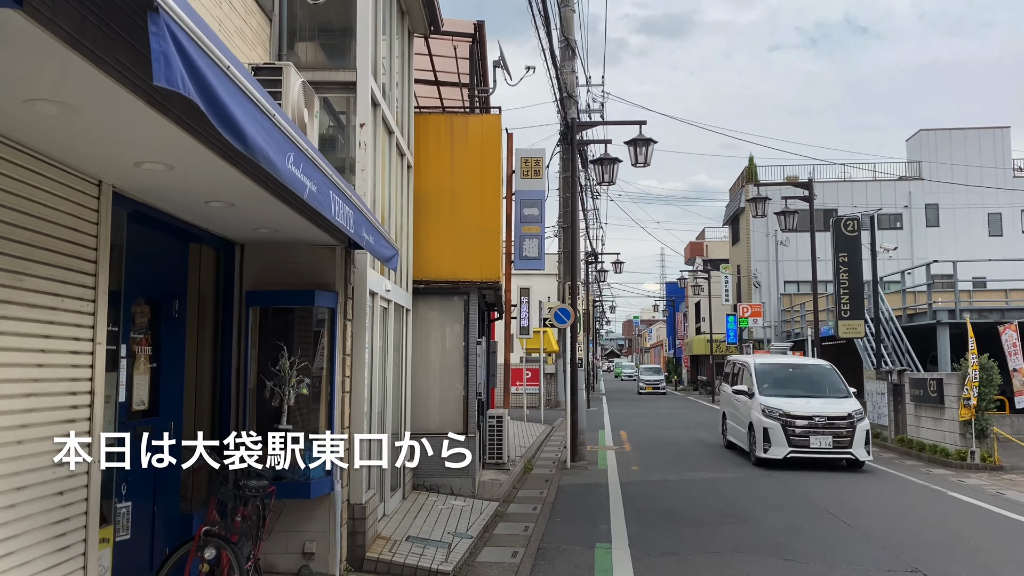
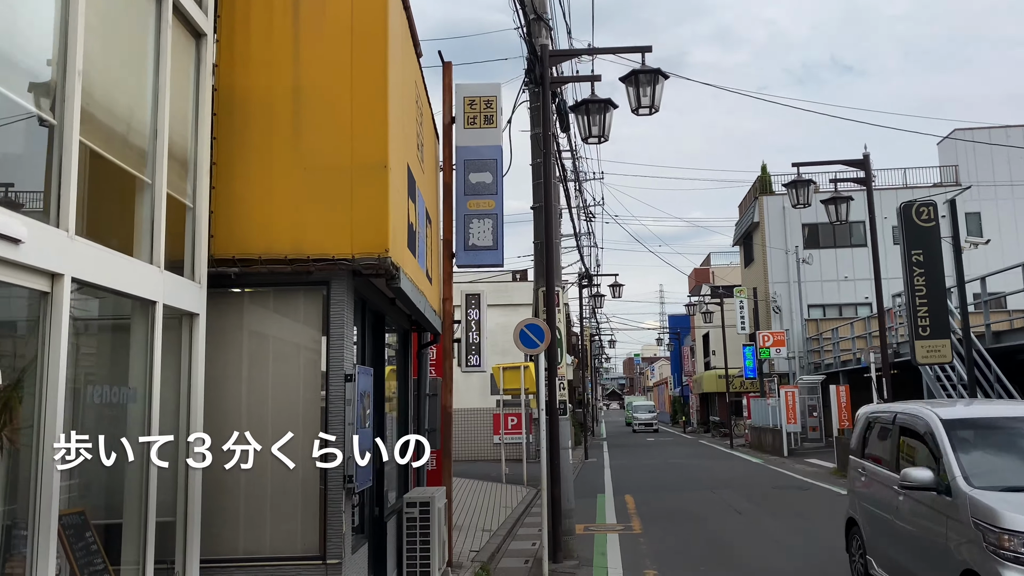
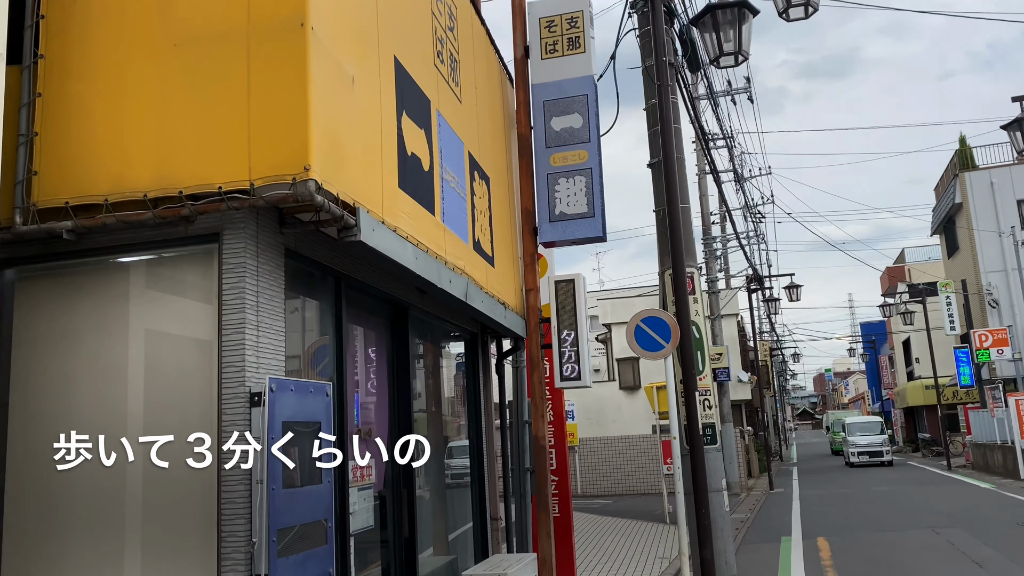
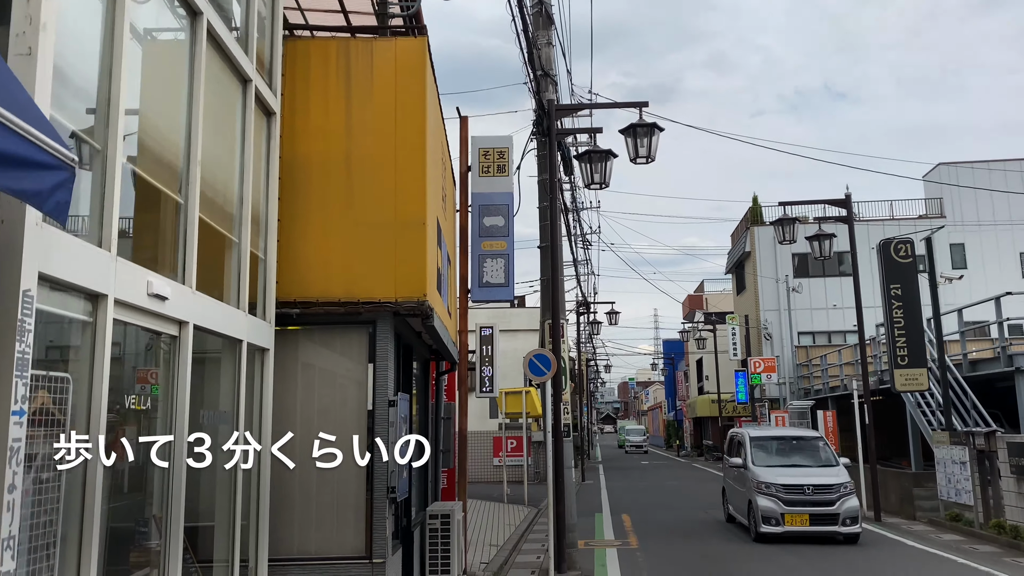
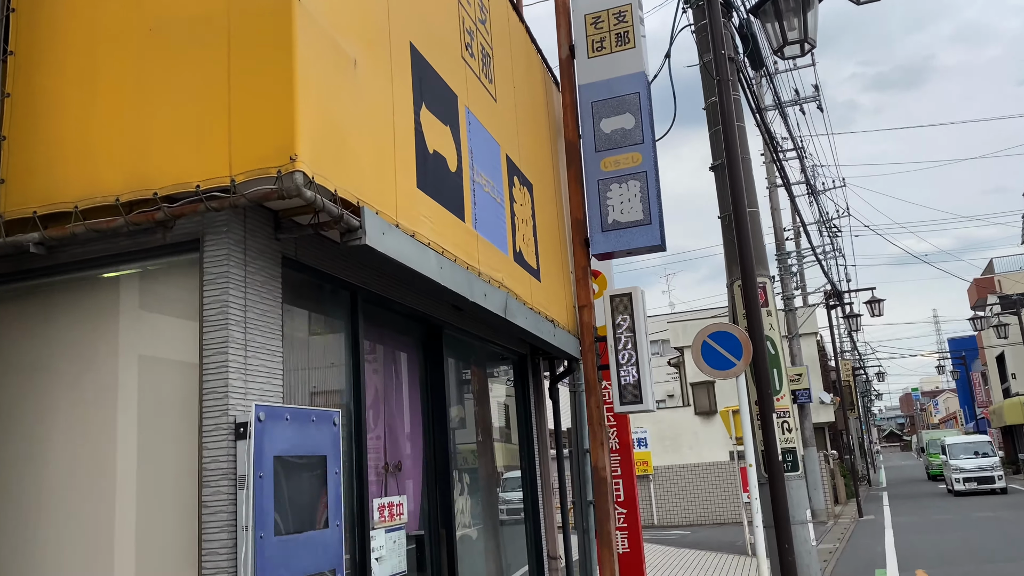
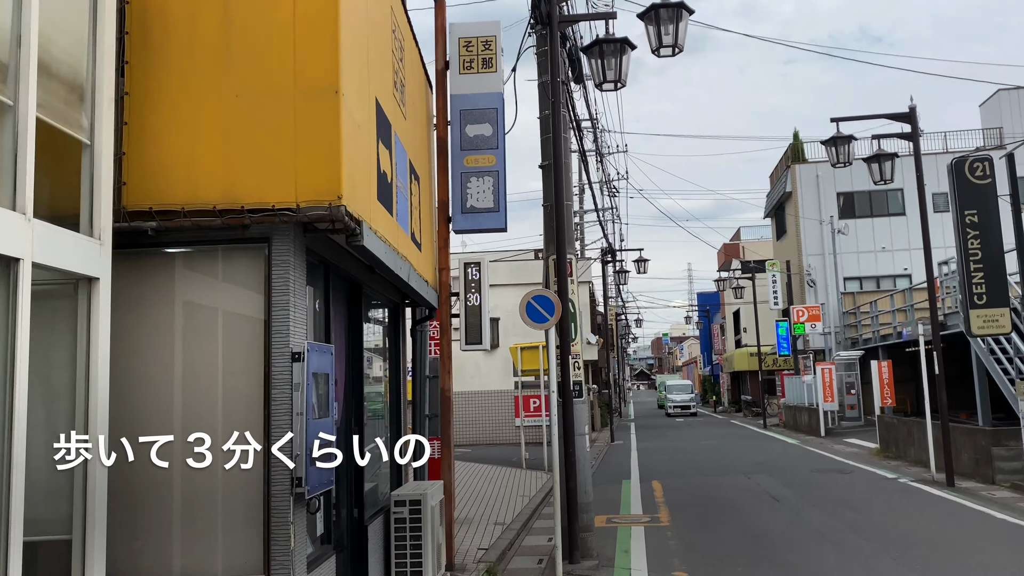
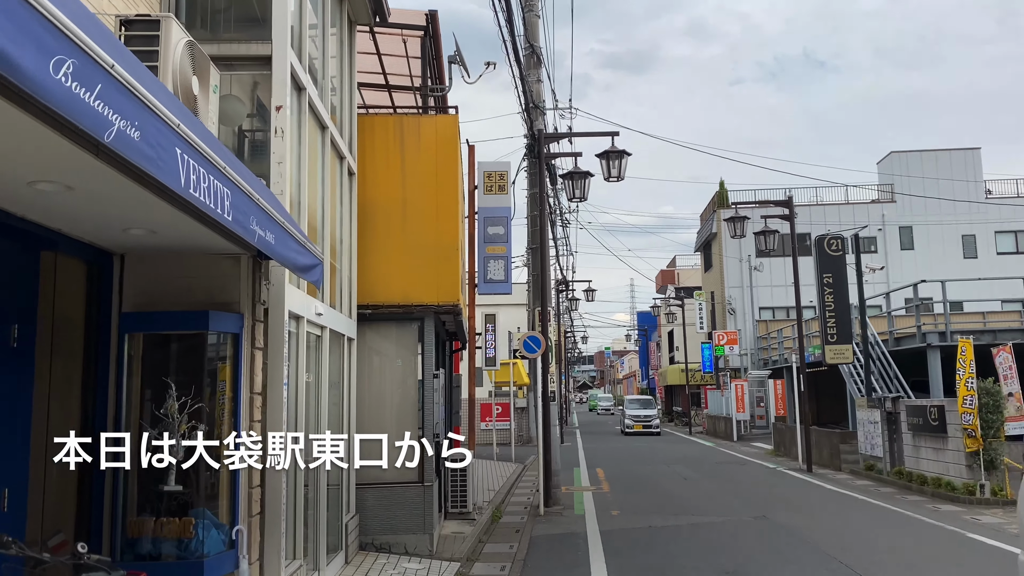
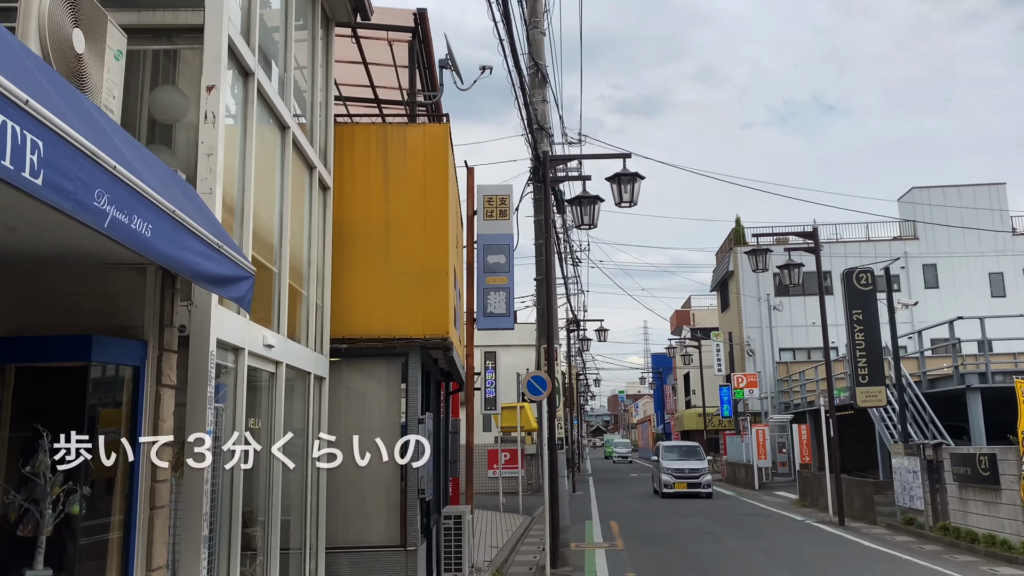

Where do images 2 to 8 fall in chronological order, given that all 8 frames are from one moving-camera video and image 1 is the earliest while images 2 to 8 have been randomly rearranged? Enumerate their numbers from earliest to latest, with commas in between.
7, 8, 4, 2, 6, 3, 5
